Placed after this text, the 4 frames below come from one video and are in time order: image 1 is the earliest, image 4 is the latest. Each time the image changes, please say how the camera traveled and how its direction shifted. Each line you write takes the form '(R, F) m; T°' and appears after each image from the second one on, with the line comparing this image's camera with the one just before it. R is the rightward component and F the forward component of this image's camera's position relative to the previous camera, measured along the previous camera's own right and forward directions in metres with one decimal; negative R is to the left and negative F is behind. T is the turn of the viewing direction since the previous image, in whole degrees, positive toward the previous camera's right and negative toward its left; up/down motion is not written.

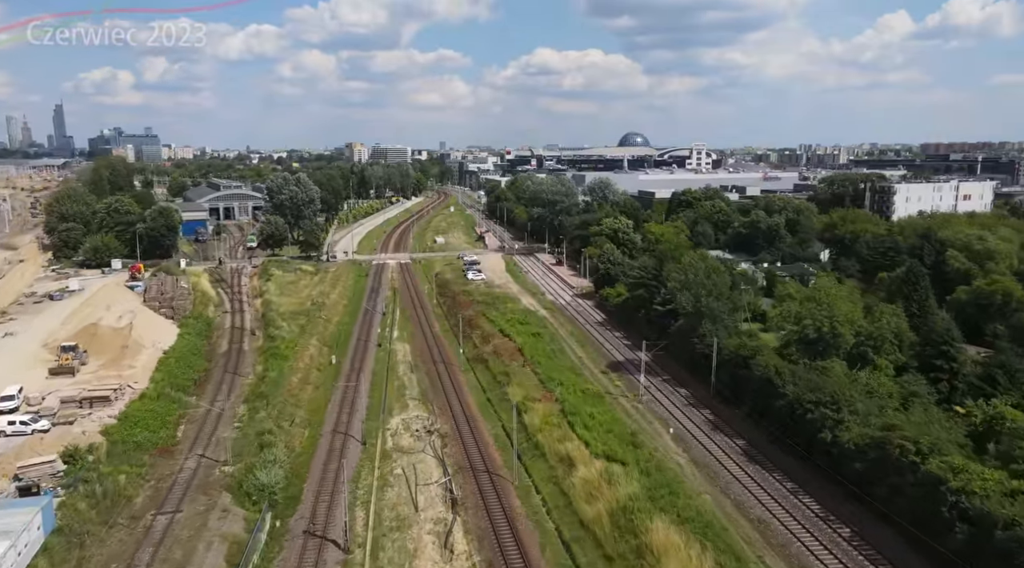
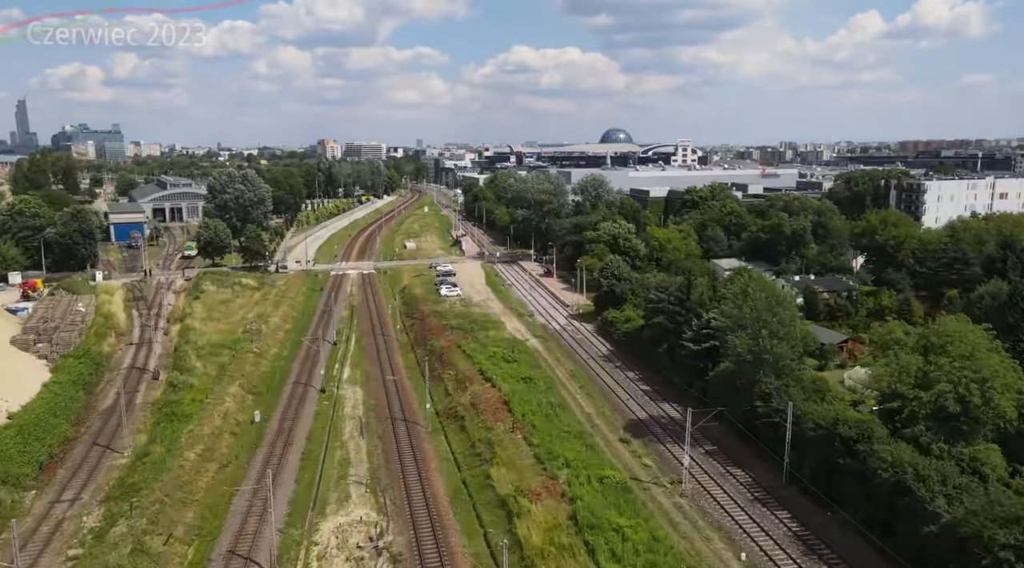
(-0.2, +10.5) m; +2°
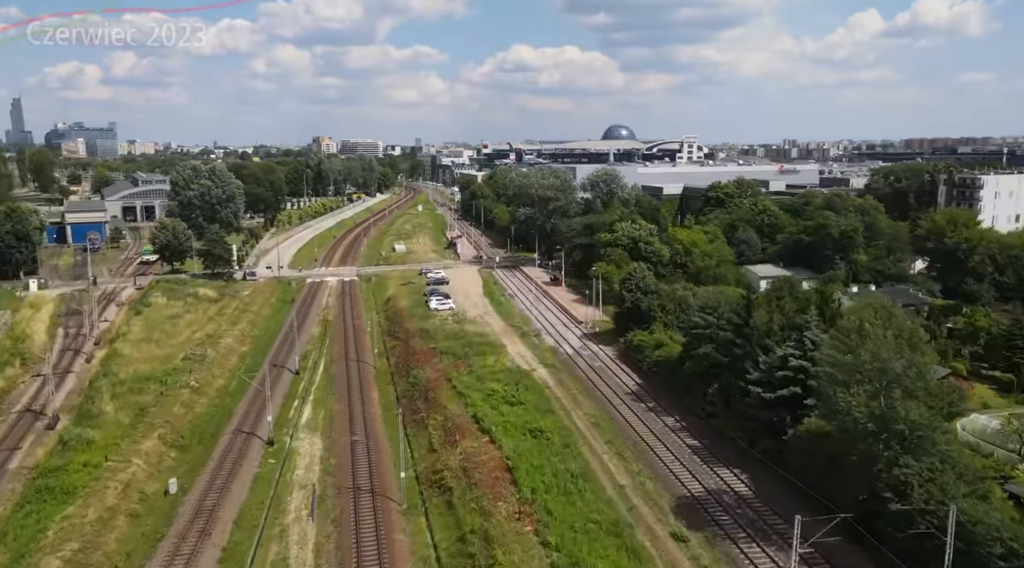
(-0.2, +8.2) m; 0°
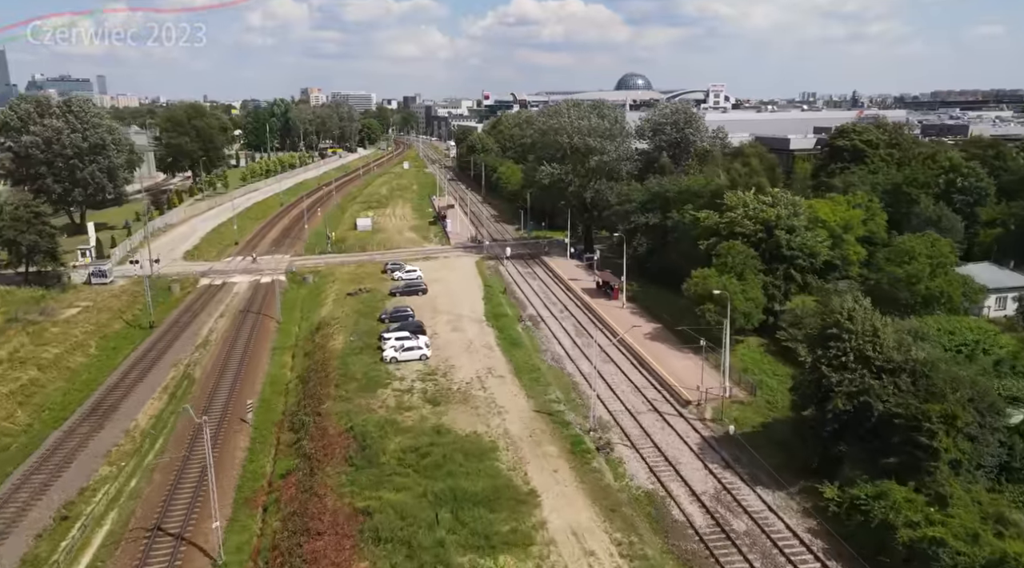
(-0.8, +22.5) m; 0°
